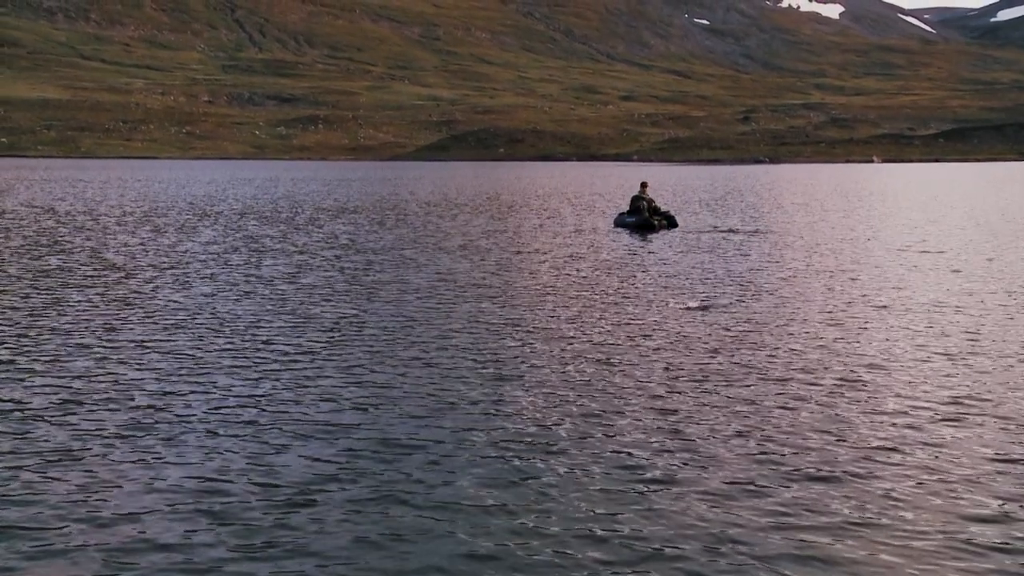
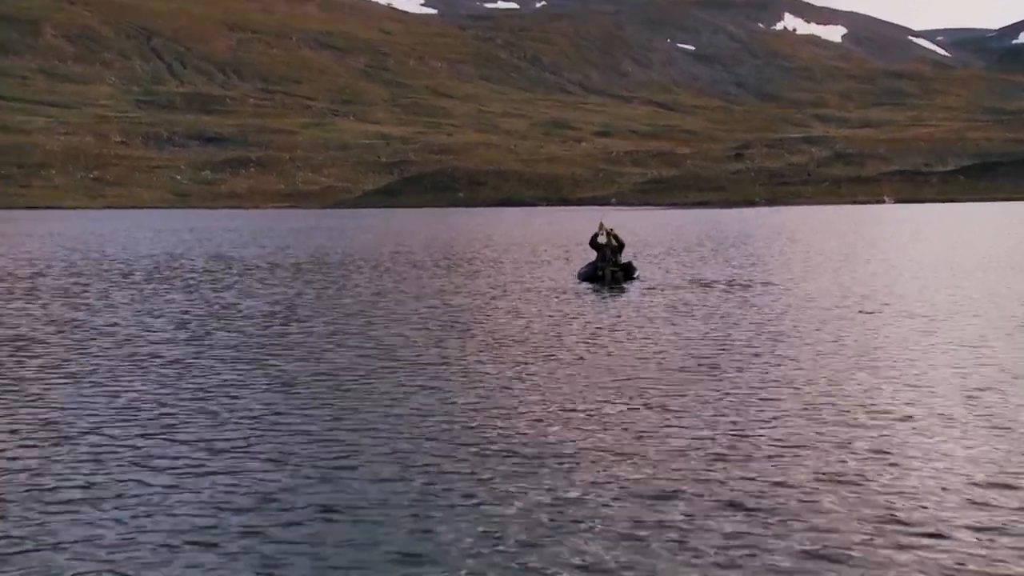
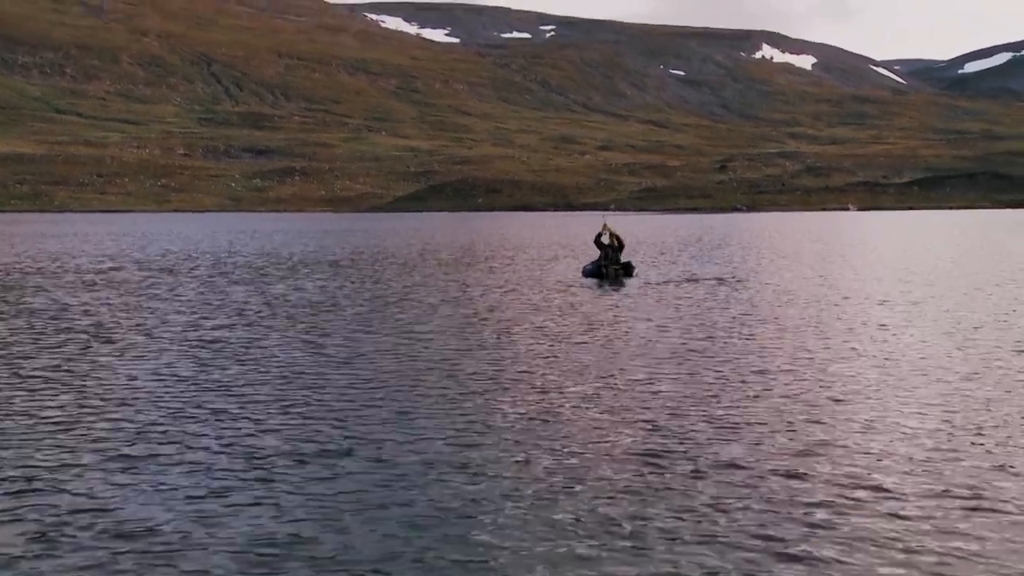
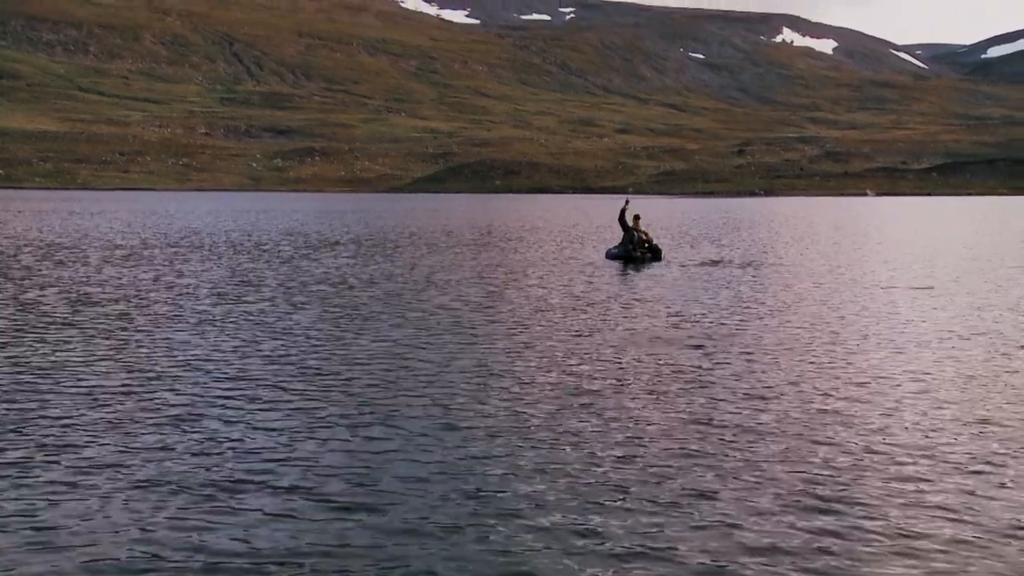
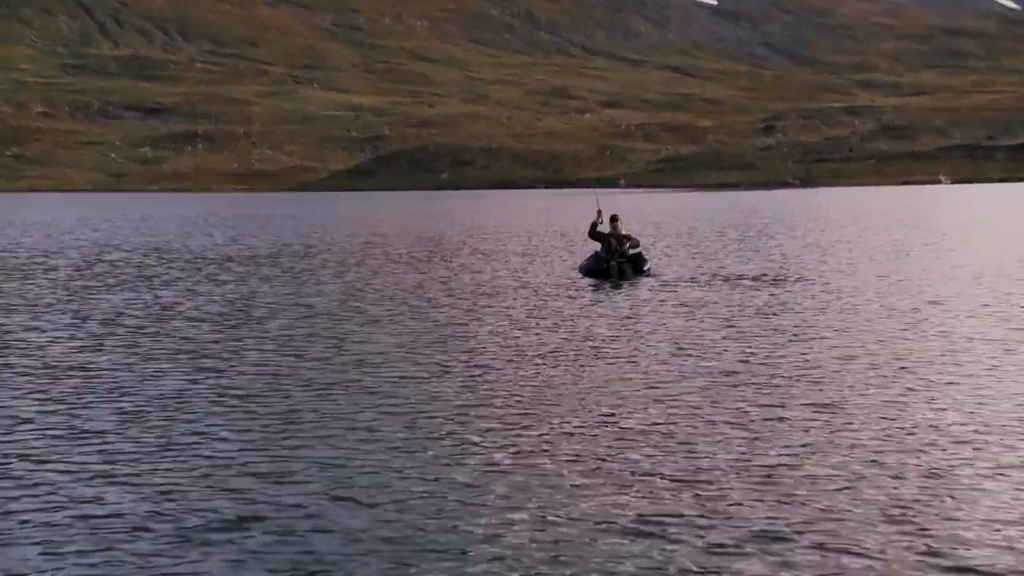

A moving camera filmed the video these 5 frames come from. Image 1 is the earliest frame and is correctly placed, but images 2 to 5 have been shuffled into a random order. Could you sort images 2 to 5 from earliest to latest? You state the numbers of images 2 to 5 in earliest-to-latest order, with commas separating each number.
4, 3, 2, 5
